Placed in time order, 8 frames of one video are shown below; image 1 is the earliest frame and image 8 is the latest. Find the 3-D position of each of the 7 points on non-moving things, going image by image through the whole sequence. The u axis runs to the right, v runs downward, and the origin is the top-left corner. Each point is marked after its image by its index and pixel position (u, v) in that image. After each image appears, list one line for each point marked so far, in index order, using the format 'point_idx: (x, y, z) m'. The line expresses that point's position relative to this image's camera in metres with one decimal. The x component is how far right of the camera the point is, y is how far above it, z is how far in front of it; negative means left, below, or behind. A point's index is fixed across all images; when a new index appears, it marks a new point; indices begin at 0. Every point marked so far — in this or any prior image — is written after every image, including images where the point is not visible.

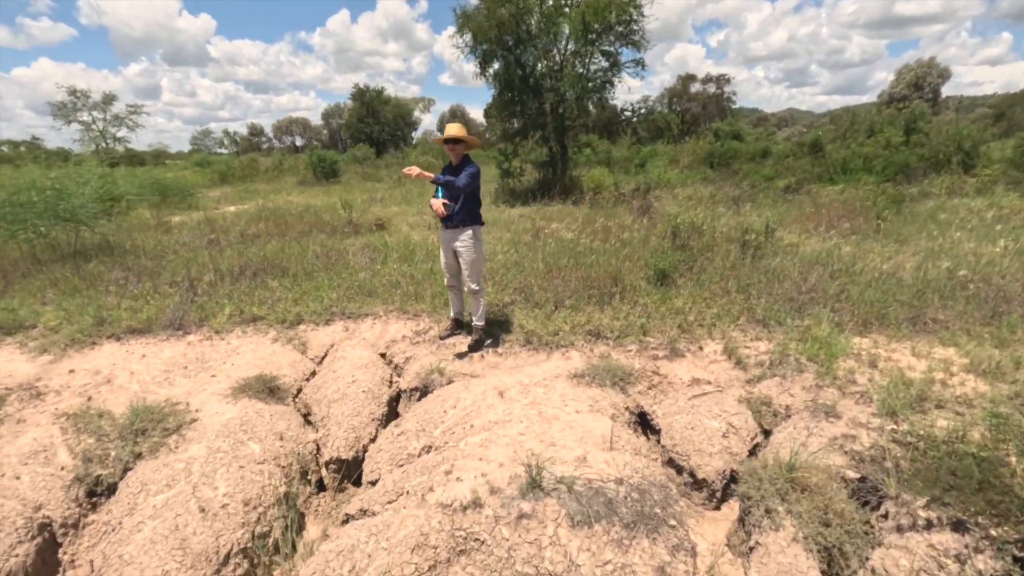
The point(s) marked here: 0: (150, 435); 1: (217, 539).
0: (-2.6, -1.1, +3.9) m
1: (-1.7, -1.4, +3.1) m
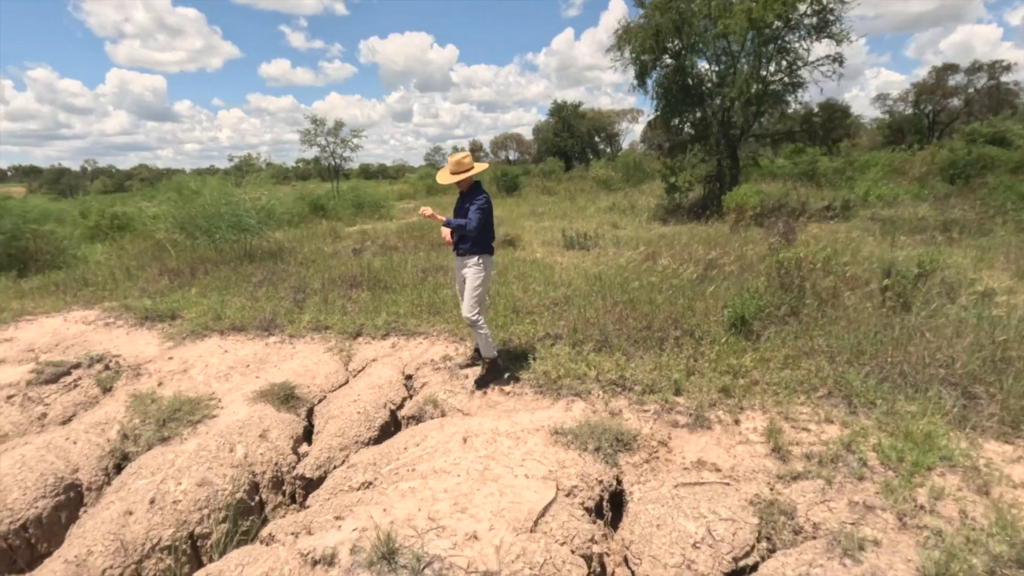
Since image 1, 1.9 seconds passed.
0: (-2.8, -1.2, +4.5) m
1: (-2.3, -1.6, +3.4) m
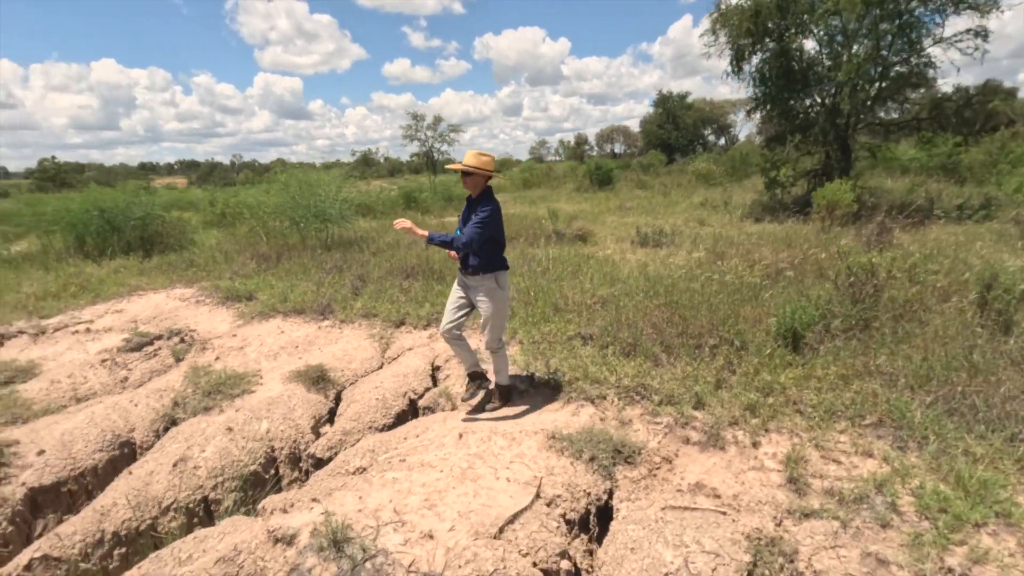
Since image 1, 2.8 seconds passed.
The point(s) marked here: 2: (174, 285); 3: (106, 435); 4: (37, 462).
0: (-2.7, -1.0, +4.9) m
1: (-2.4, -1.4, +3.8) m
2: (-5.7, +0.1, +9.1) m
3: (-3.3, -1.2, +4.4) m
4: (-3.6, -1.3, +4.1) m
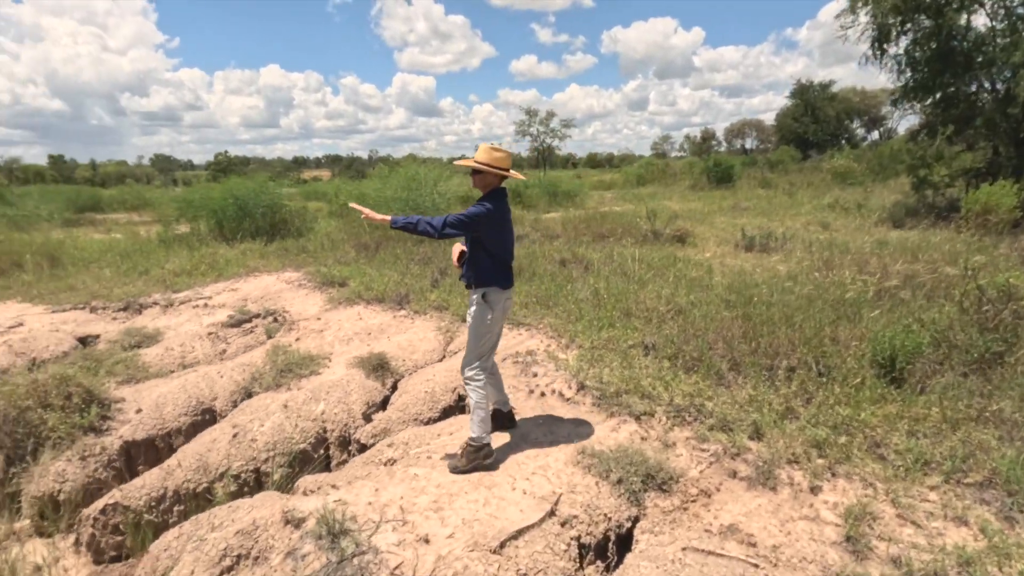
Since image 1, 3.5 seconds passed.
0: (-2.2, -0.9, +5.3) m
1: (-2.2, -1.3, +4.1) m
2: (-4.2, +0.4, +10.0) m
3: (-2.9, -1.0, +4.9) m
4: (-3.3, -1.1, +4.7) m
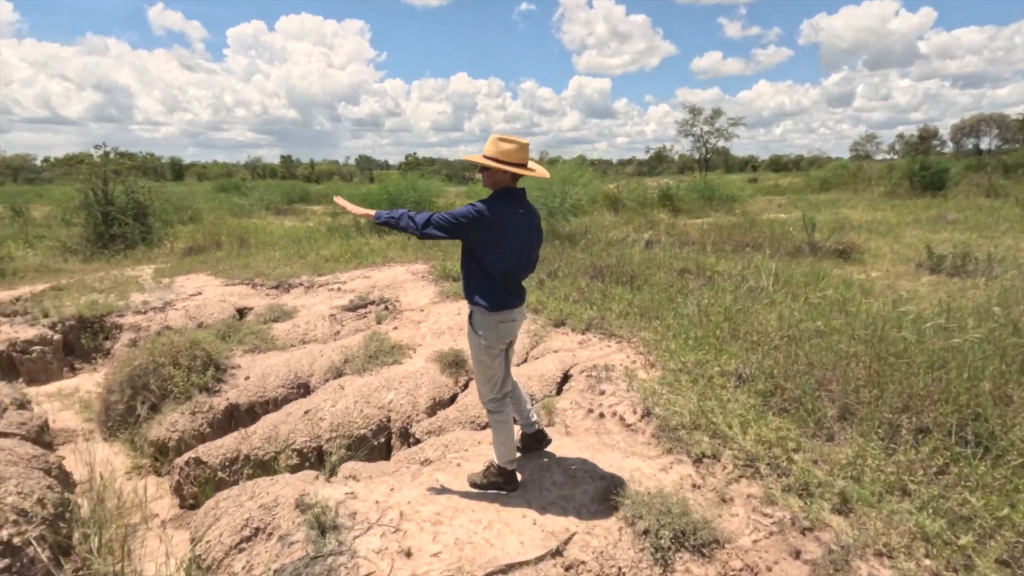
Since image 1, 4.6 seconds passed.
0: (-1.4, -0.8, +5.6) m
1: (-1.8, -1.2, +4.4) m
2: (-1.9, +0.6, +10.6) m
3: (-2.2, -0.9, +5.4) m
4: (-2.7, -0.9, +5.3) m
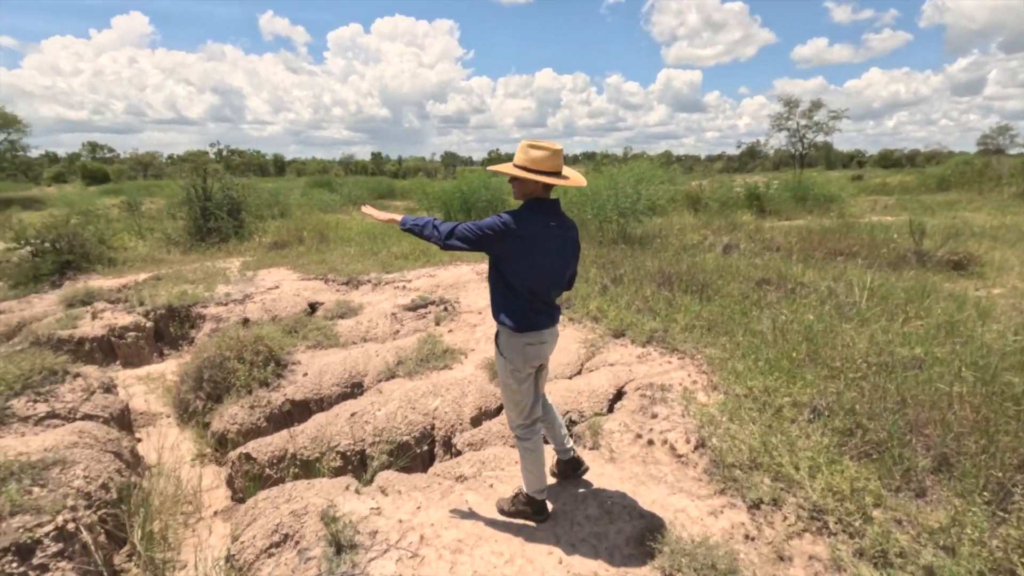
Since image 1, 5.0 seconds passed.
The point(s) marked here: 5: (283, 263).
0: (-0.9, -0.8, +5.5) m
1: (-1.4, -1.2, +4.4) m
2: (-0.6, +0.6, +10.6) m
3: (-1.7, -0.9, +5.5) m
4: (-2.2, -0.9, +5.4) m
5: (-4.6, +0.5, +10.8) m
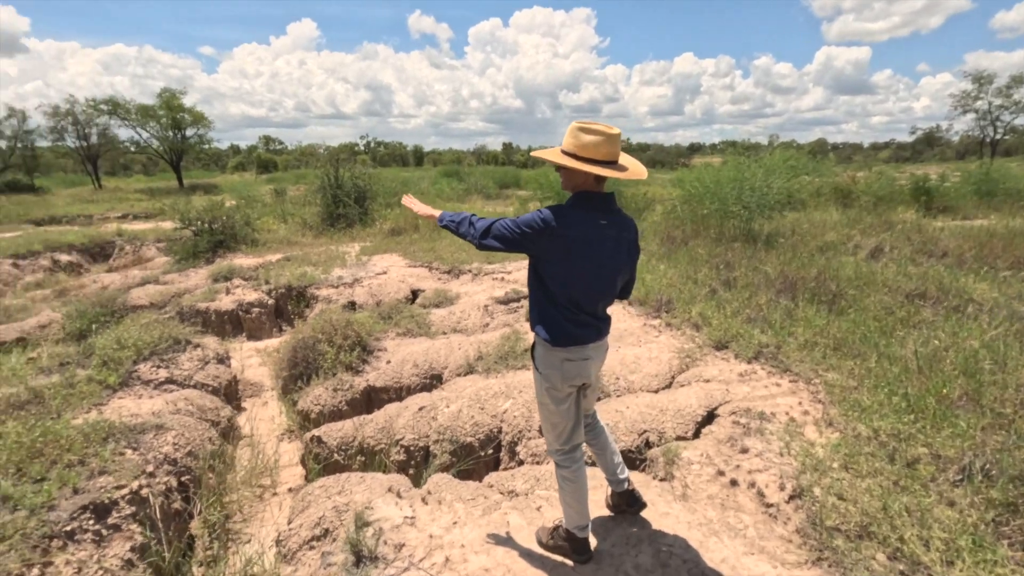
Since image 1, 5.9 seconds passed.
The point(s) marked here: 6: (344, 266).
0: (-0.1, -0.7, +5.3) m
1: (-0.9, -1.2, +4.4) m
2: (+1.4, +0.7, +10.1) m
3: (-0.9, -0.8, +5.5) m
4: (-1.3, -0.8, +5.5) m
5: (-2.4, +0.8, +11.2) m
6: (-3.1, +0.4, +9.9) m
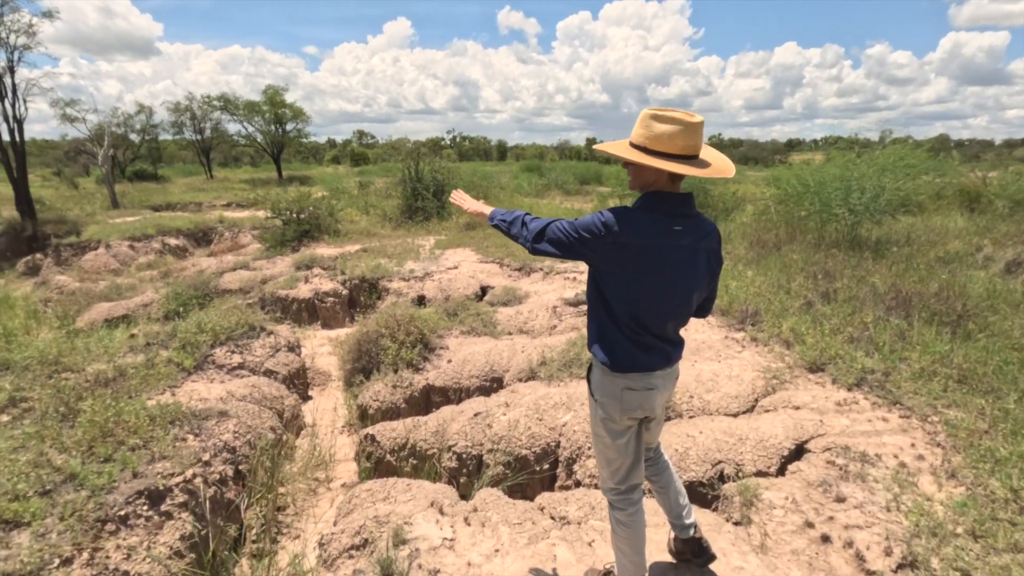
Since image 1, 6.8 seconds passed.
0: (+0.5, -0.8, +5.0) m
1: (-0.4, -1.1, +4.2) m
2: (+2.8, +0.6, +9.5) m
3: (-0.3, -0.8, +5.3) m
4: (-0.7, -0.8, +5.4) m
5: (-0.9, +0.9, +11.2) m
6: (-1.8, +0.5, +10.0) m
